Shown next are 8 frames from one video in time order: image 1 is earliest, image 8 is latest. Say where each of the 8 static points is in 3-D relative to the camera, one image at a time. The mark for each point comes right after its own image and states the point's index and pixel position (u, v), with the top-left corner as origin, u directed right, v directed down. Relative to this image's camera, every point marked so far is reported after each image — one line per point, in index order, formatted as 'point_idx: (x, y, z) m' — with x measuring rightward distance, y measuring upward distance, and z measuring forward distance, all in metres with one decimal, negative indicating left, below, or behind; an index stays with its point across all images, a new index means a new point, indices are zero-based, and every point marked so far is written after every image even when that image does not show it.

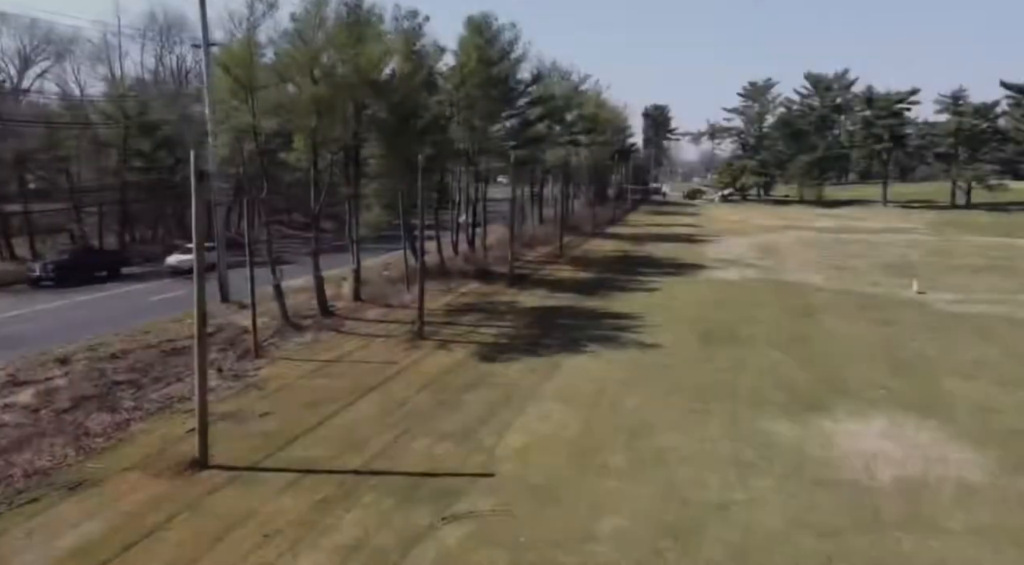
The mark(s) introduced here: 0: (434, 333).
0: (-1.6, -1.1, +16.1) m
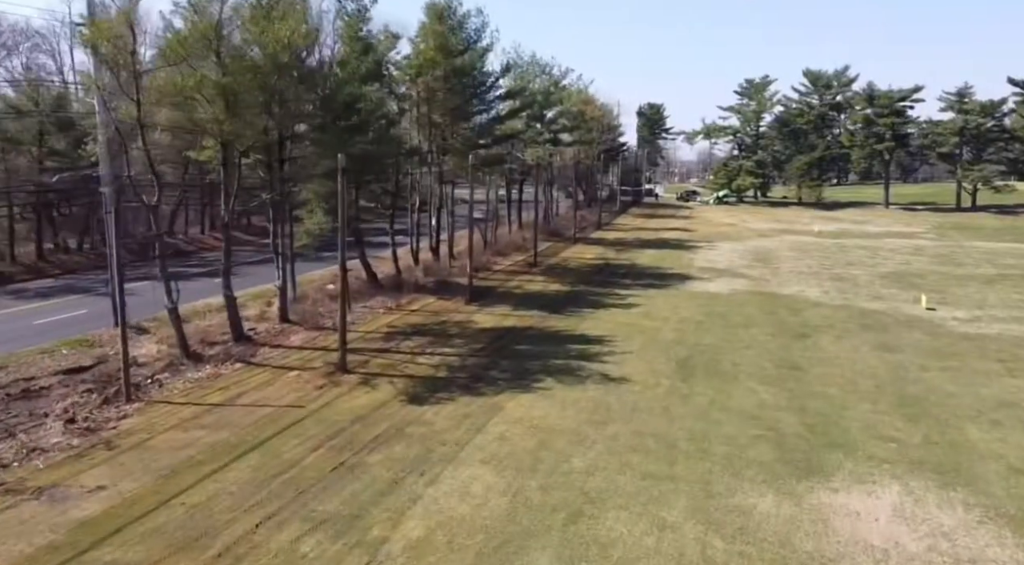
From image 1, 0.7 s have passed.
0: (-2.7, -1.5, +13.7) m
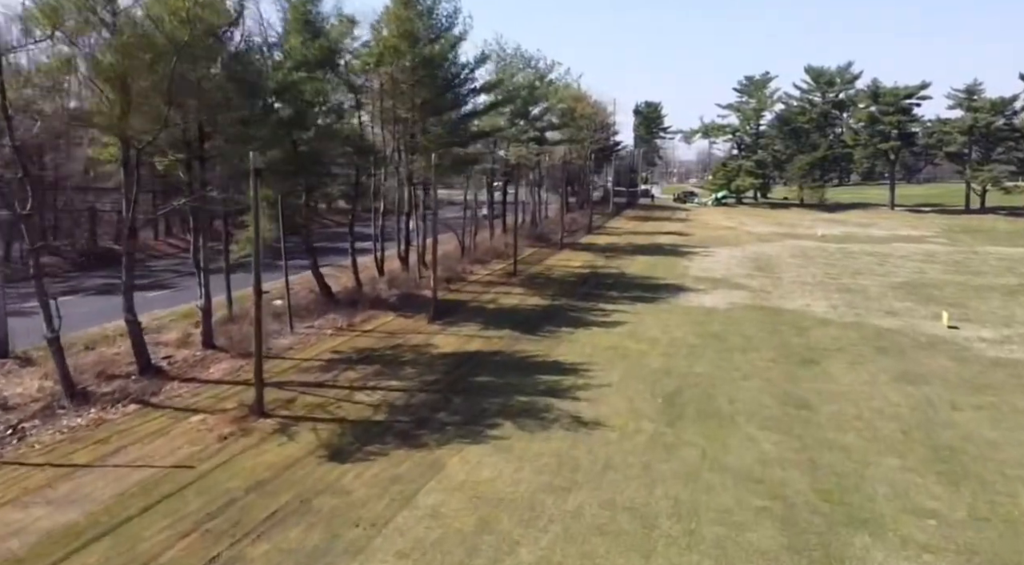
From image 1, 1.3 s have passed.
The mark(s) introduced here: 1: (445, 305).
0: (-3.3, -1.8, +11.5) m
1: (-1.7, -0.6, +19.4) m
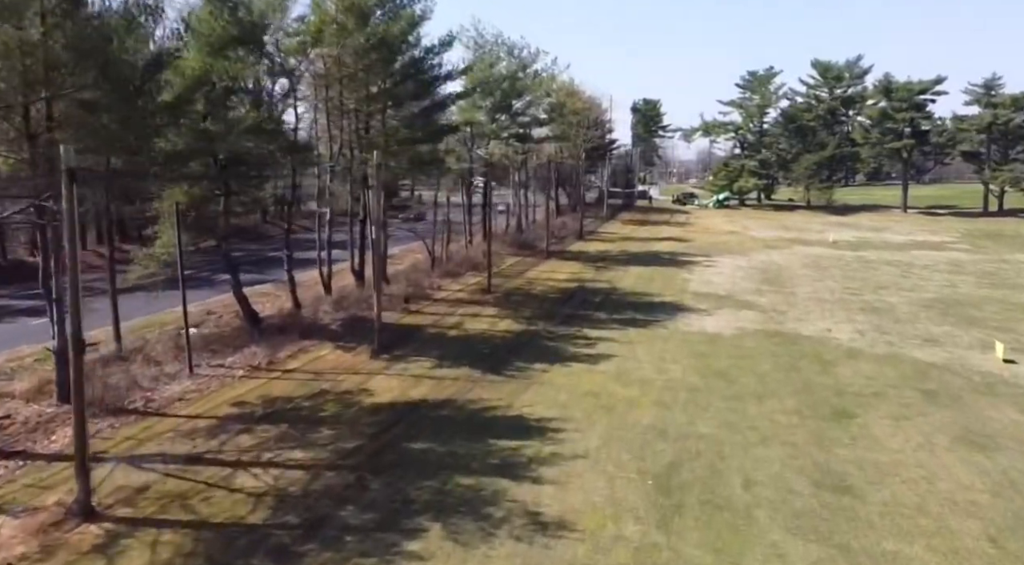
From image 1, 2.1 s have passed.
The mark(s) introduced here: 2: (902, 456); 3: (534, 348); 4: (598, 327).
0: (-4.1, -2.3, +8.3) m
1: (-2.4, -1.1, +16.2) m
2: (+5.1, -2.3, +10.2) m
3: (+0.5, -1.3, +15.8) m
4: (+2.0, -1.0, +17.7) m
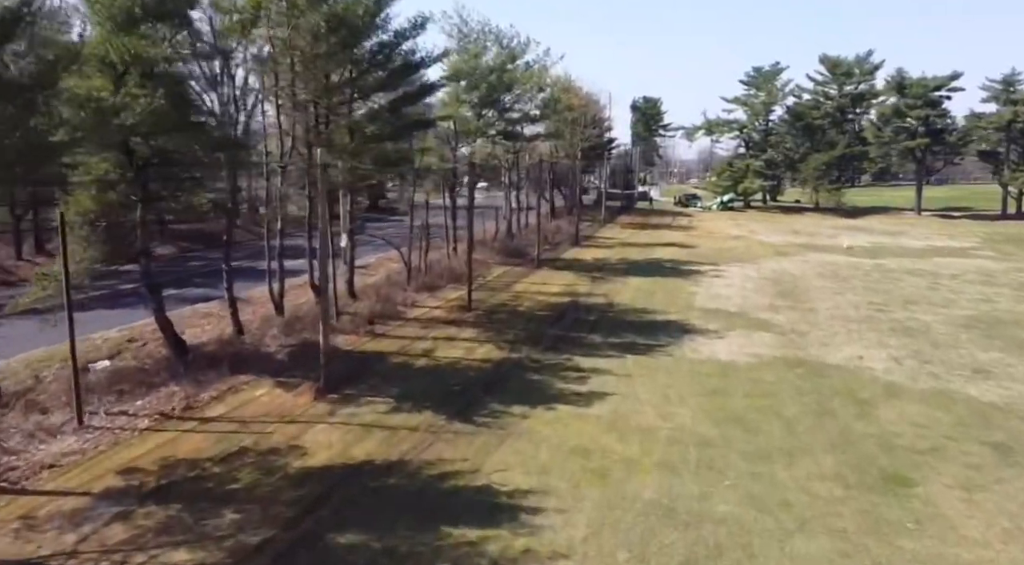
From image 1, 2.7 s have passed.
0: (-4.5, -2.7, +5.8) m
1: (-2.8, -1.5, +13.8) m
2: (+4.7, -2.7, +7.7) m
3: (+0.1, -1.7, +13.3) m
4: (+1.6, -1.4, +15.2) m
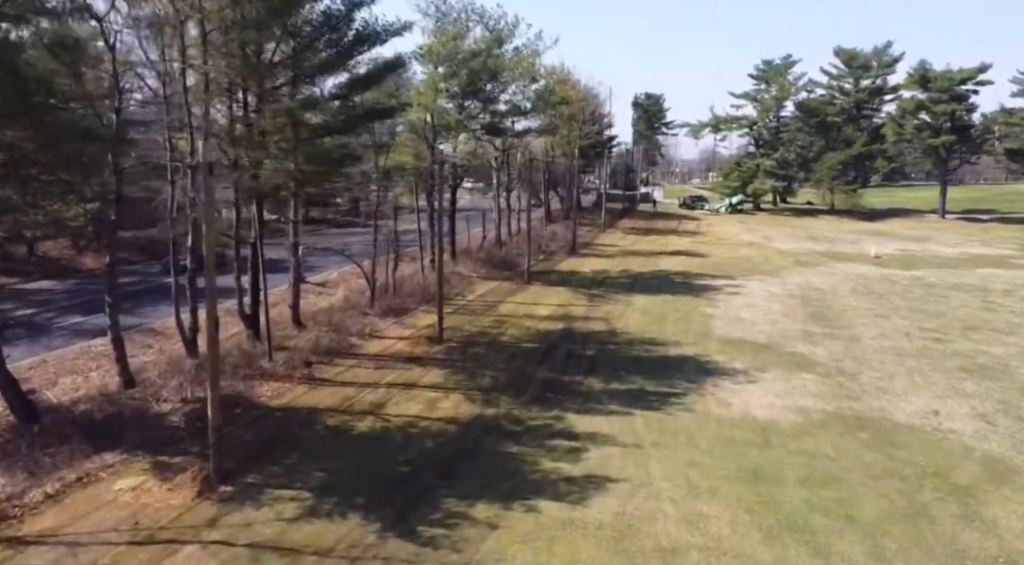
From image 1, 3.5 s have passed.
0: (-4.9, -3.2, +2.3) m
1: (-3.2, -2.0, +10.3) m
2: (+4.4, -3.2, +4.2) m
3: (-0.3, -2.2, +9.9) m
4: (+1.2, -1.9, +11.7) m
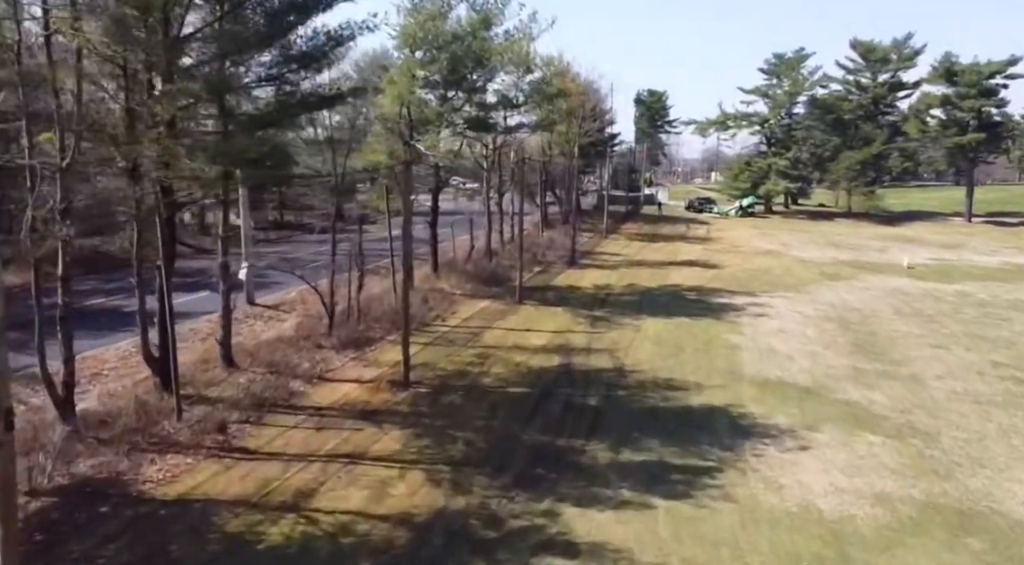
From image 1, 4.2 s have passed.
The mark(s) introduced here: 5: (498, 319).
0: (-5.1, -3.7, -0.8) m
1: (-3.5, -2.5, +7.2) m
2: (+4.1, -3.7, +1.1) m
3: (-0.6, -2.7, +6.7) m
4: (+0.9, -2.4, +8.6) m
5: (-0.3, -0.8, +17.8) m
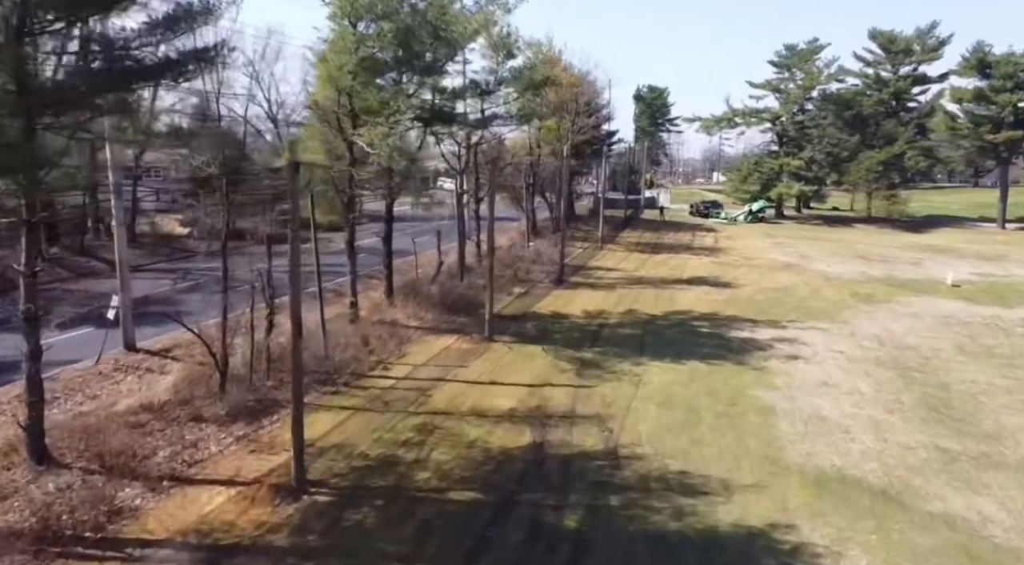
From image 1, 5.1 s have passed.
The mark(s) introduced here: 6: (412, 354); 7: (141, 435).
0: (-5.7, -4.3, -4.8) m
1: (-4.1, -3.1, +3.2) m
2: (+3.5, -4.3, -2.9) m
3: (-1.2, -3.3, +2.7) m
4: (+0.3, -3.1, +4.6) m
5: (-1.0, -1.4, +13.7) m
6: (-1.8, -1.2, +14.4) m
7: (-4.6, -1.7, +9.6) m
